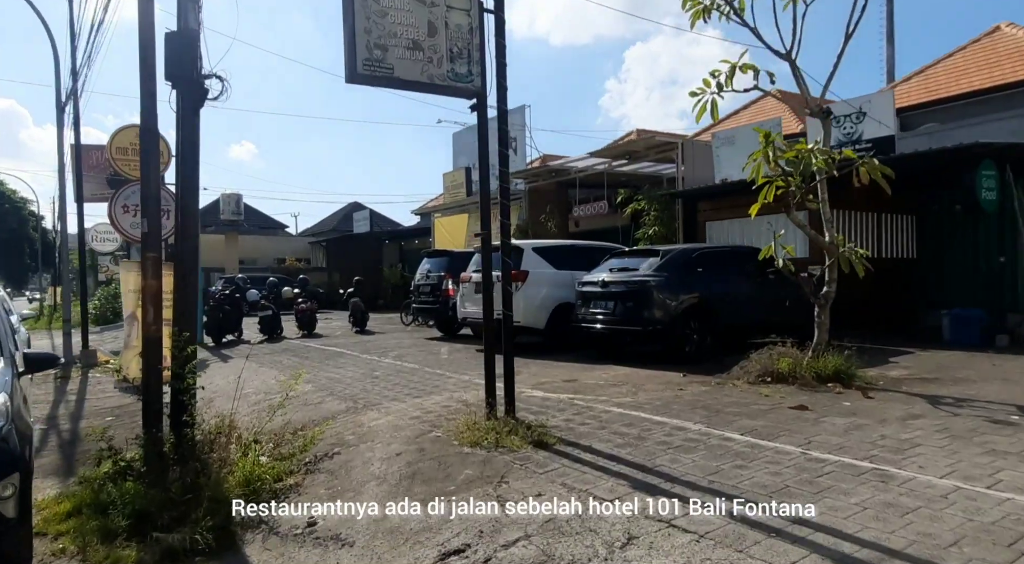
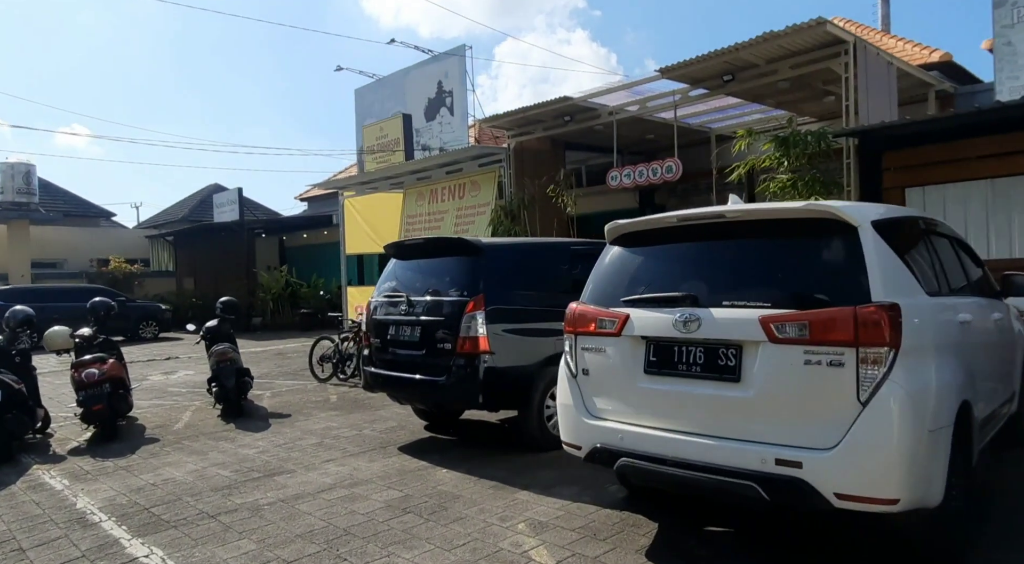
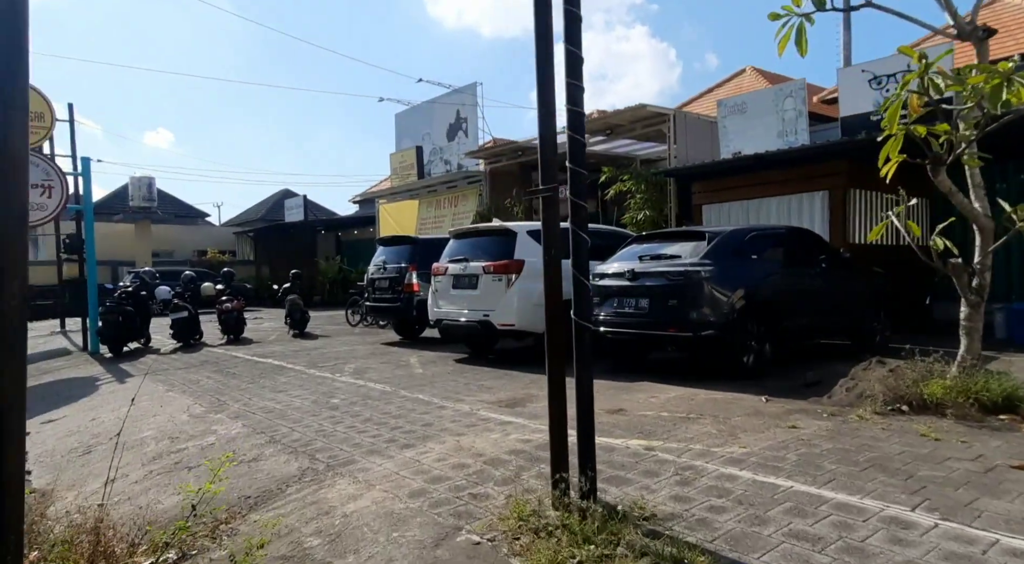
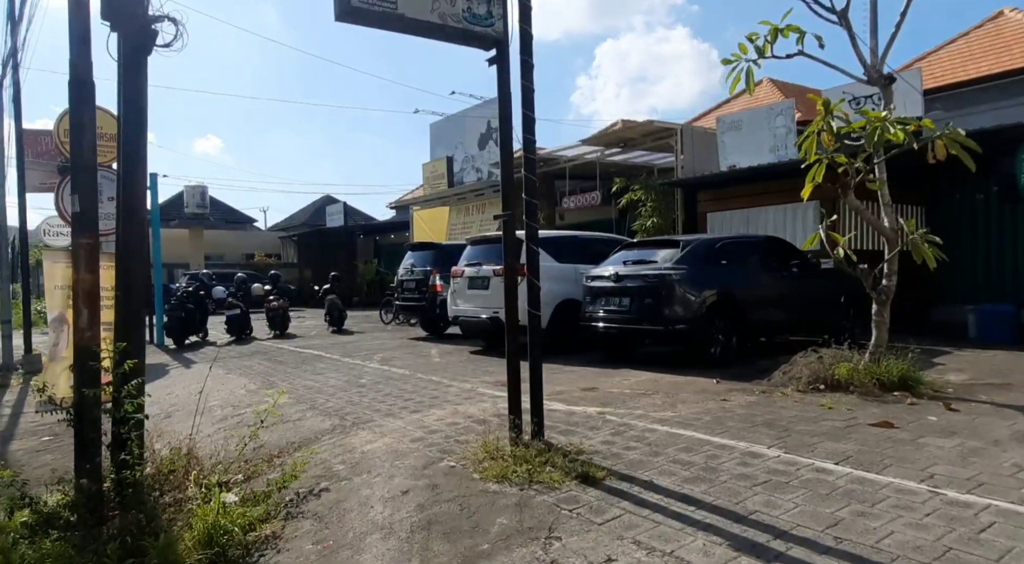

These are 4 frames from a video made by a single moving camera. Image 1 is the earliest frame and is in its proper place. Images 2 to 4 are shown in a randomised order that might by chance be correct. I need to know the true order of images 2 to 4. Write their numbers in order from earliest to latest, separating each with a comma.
4, 3, 2
